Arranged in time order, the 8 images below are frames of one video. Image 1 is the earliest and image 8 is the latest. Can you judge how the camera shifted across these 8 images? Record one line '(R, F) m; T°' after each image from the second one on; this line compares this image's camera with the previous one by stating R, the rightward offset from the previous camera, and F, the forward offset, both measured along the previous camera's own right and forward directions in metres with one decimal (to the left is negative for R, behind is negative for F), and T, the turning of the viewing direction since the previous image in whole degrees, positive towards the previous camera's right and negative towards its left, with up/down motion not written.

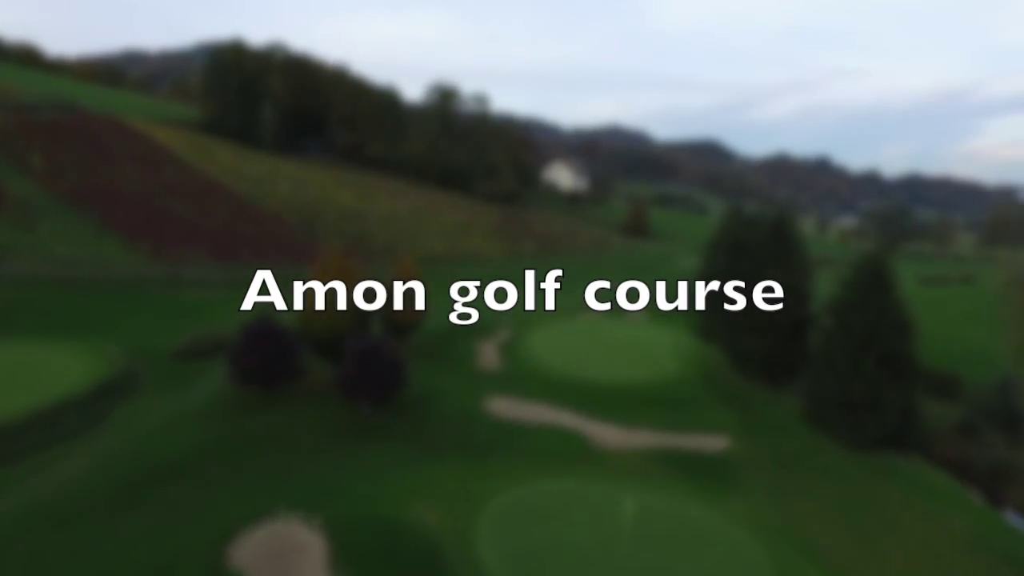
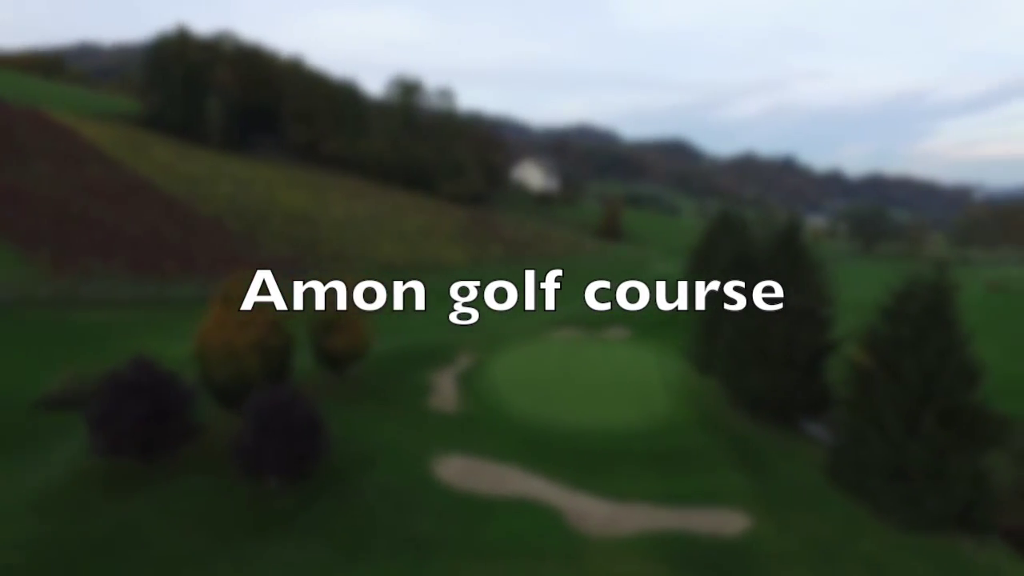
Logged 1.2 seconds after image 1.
(+0.5, +5.4) m; +3°
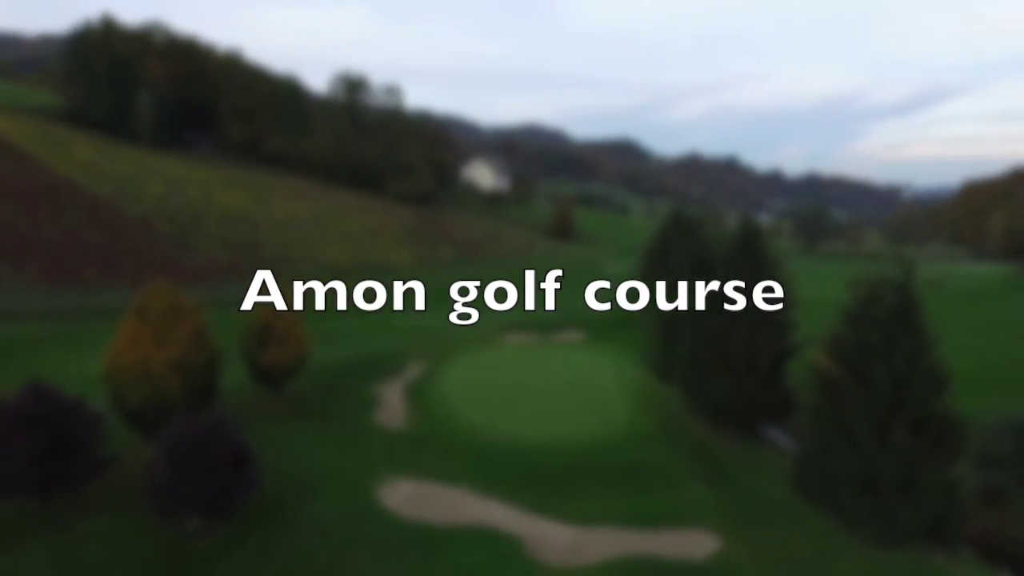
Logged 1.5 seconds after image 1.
(0.0, +1.5) m; +4°
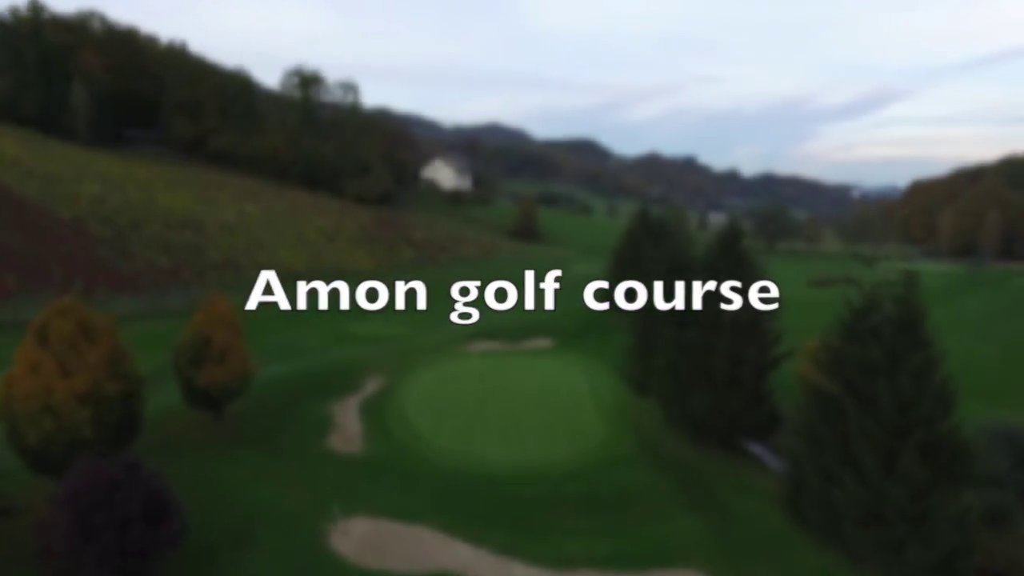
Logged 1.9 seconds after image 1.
(-0.1, +2.0) m; +3°
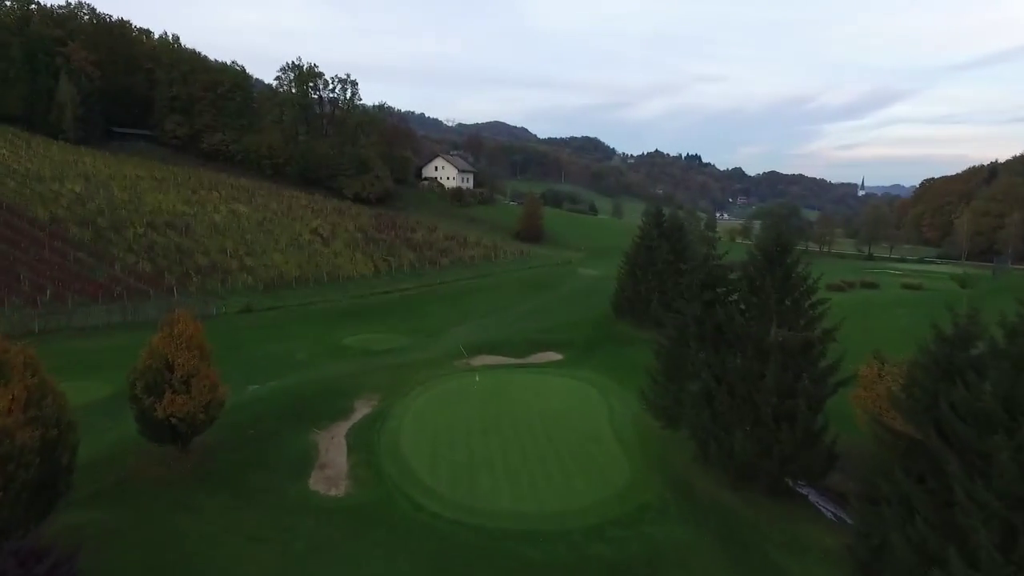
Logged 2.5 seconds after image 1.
(-0.2, +3.2) m; 0°
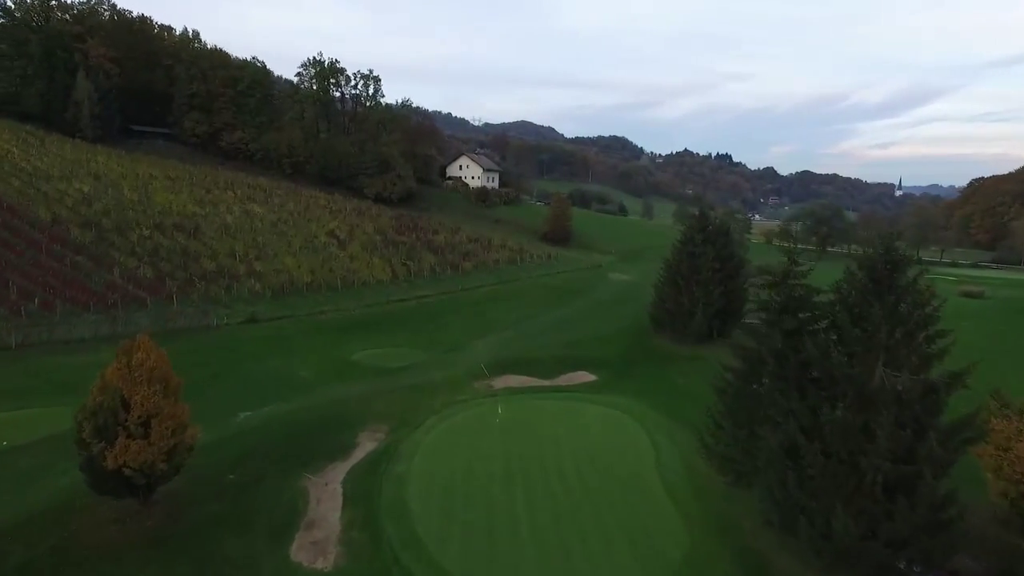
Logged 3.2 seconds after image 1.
(-0.1, +4.0) m; -2°
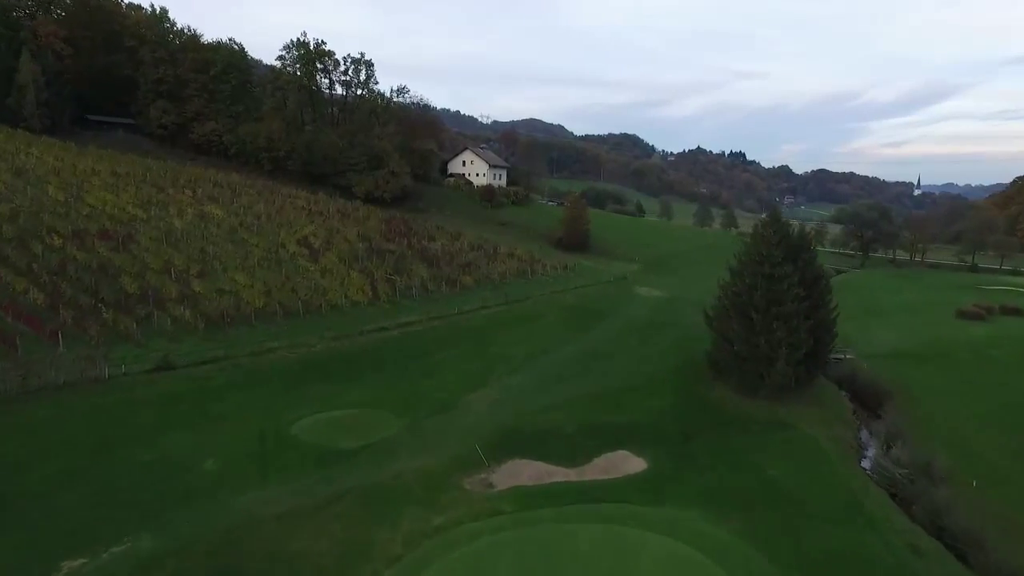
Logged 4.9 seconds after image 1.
(-0.1, +10.6) m; -1°
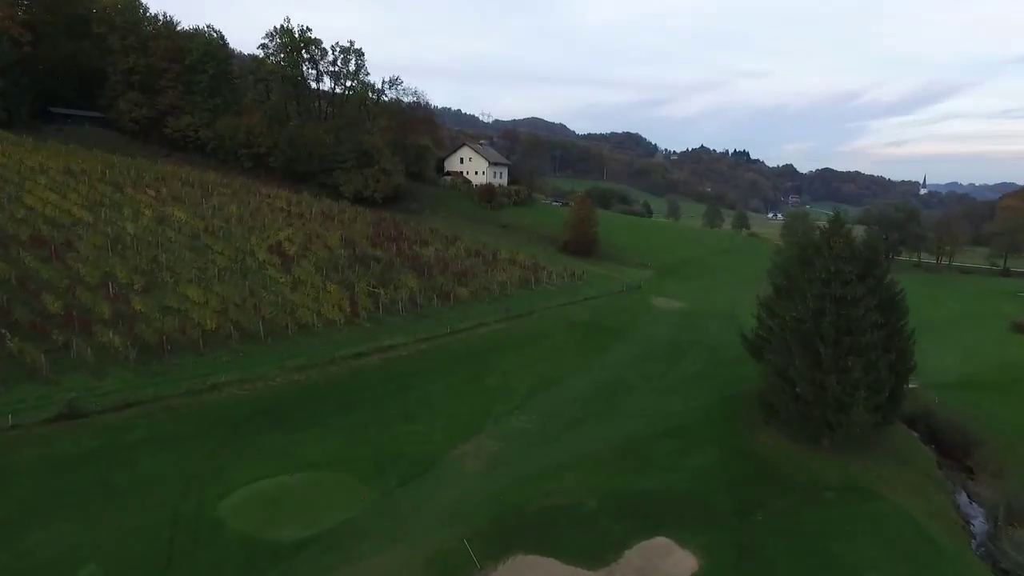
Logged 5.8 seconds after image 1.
(0.0, +6.1) m; 0°
